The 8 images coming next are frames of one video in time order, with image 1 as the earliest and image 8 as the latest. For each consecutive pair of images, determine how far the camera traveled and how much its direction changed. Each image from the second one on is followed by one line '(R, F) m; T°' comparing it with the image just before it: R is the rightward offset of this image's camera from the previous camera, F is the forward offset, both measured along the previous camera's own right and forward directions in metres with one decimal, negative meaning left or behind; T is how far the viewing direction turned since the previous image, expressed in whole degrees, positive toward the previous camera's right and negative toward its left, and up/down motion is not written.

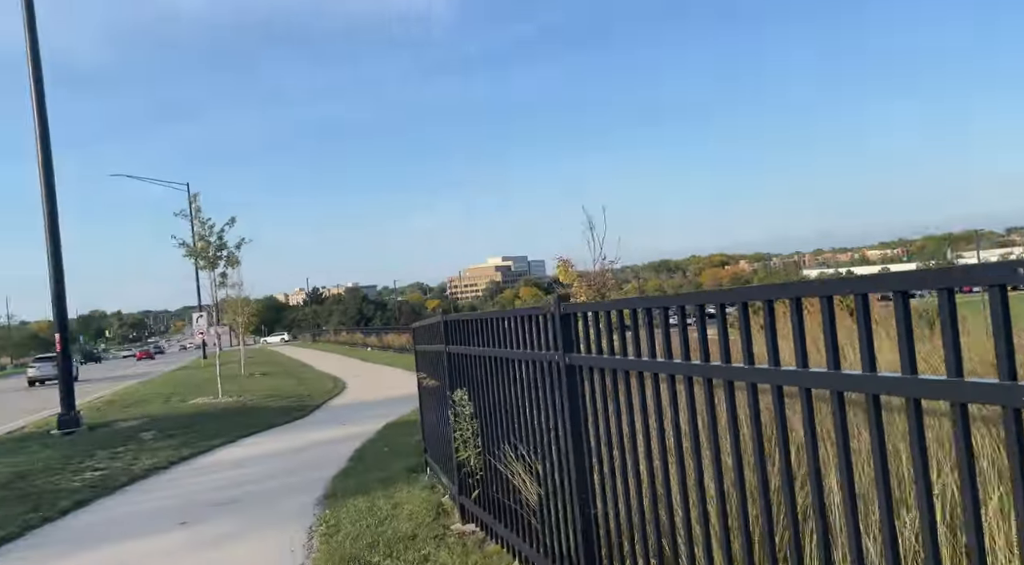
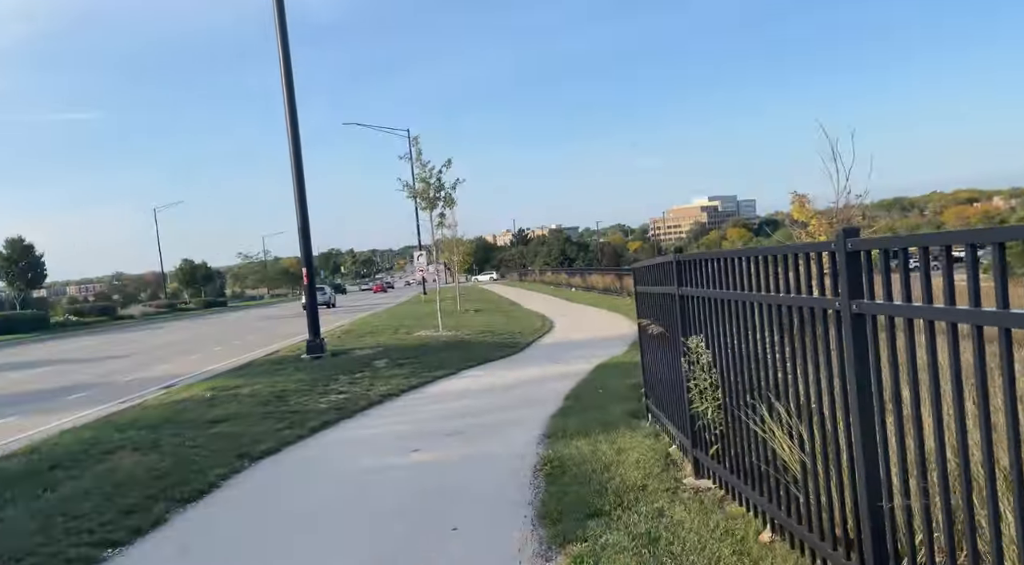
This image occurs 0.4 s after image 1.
(-0.2, +0.3) m; -16°
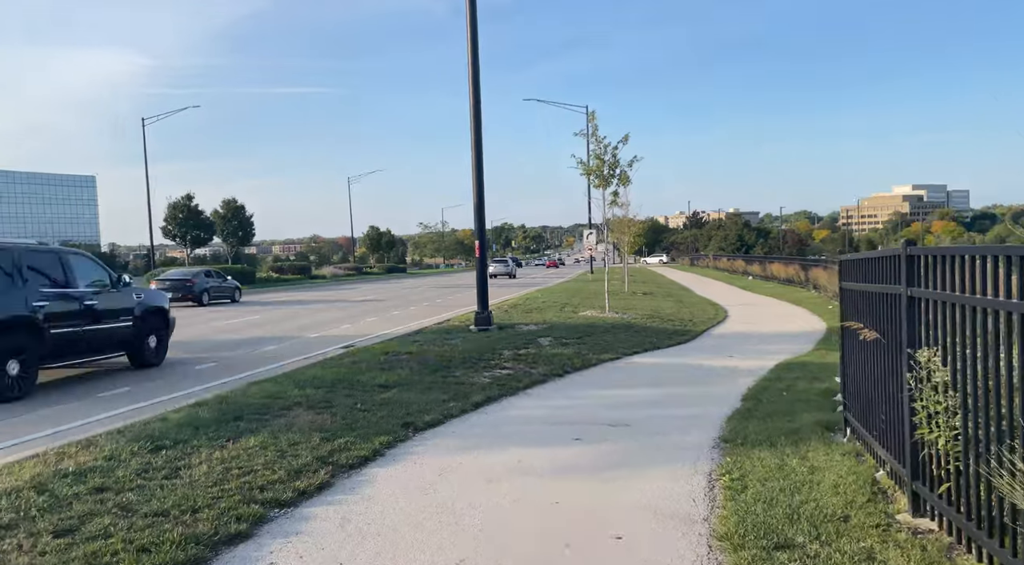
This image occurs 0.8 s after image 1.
(-0.1, +0.4) m; -13°
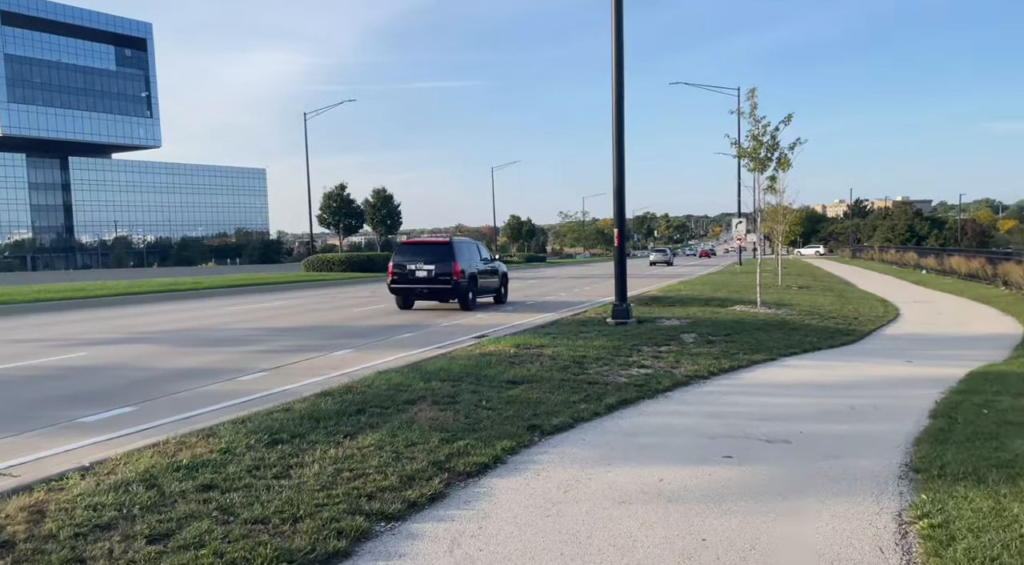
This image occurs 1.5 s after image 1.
(0.0, +0.7) m; -11°
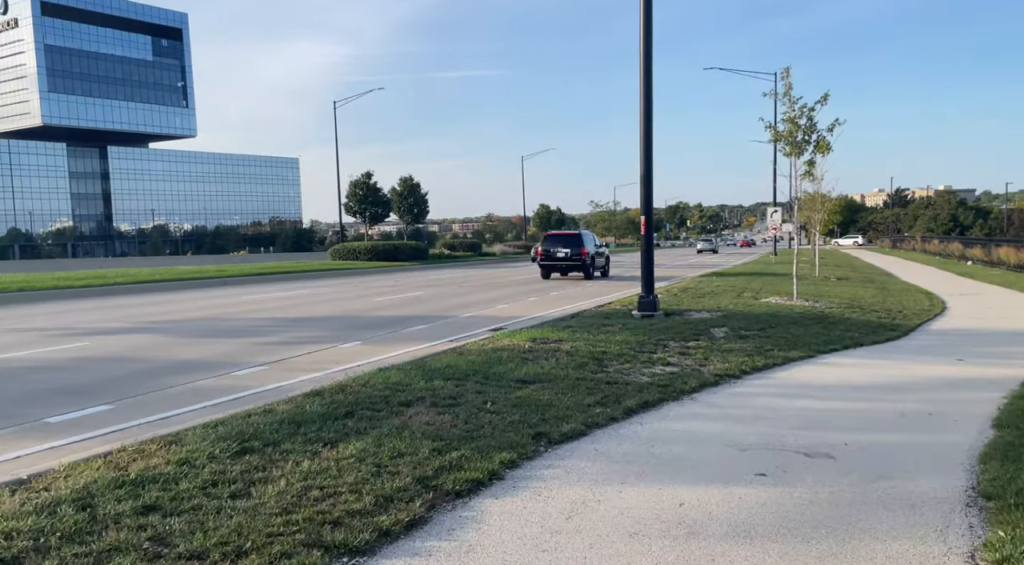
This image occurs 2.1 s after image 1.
(+0.2, +0.7) m; -2°
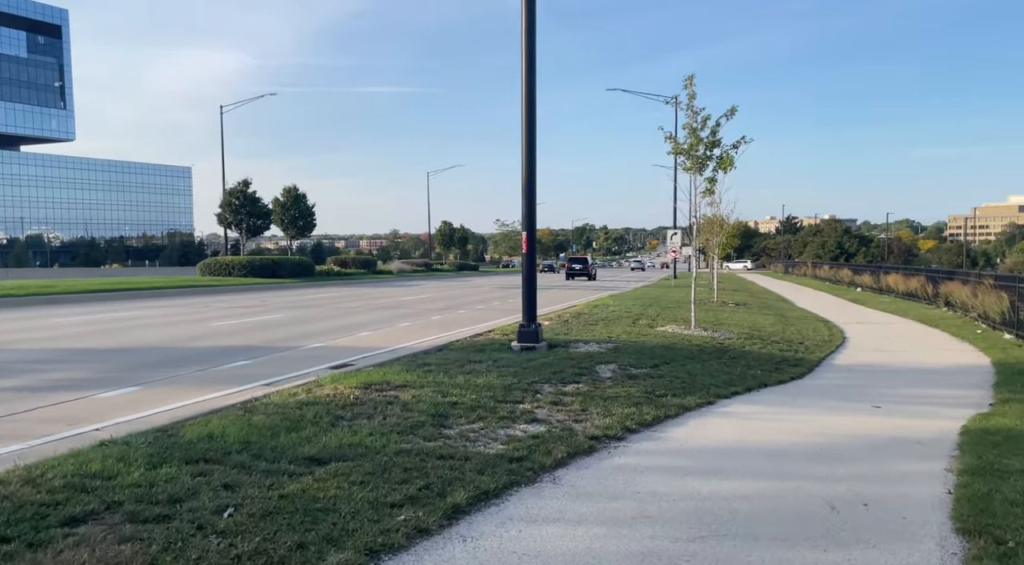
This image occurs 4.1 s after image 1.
(+0.8, +2.0) m; +7°
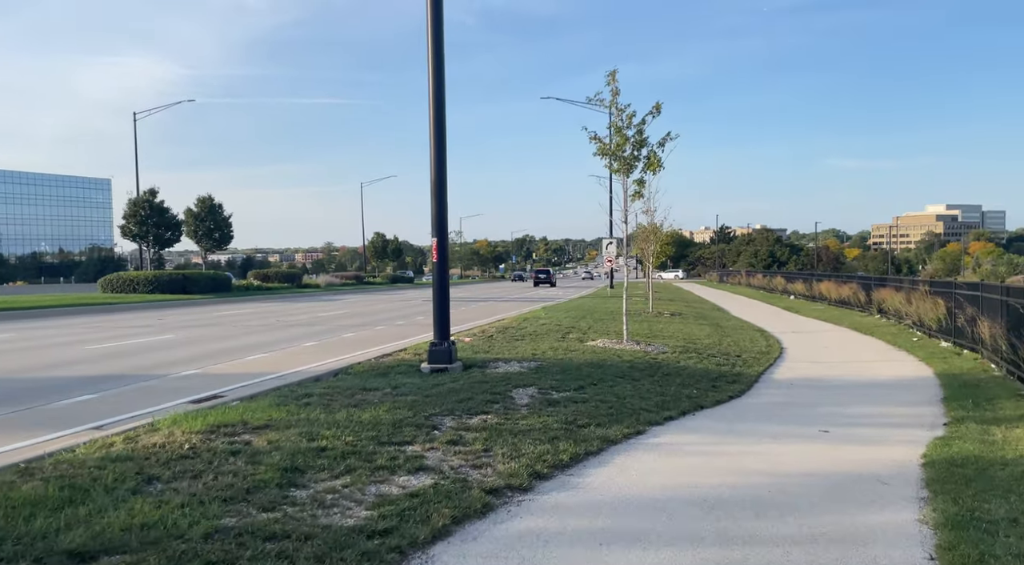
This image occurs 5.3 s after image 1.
(+0.5, +1.3) m; +5°
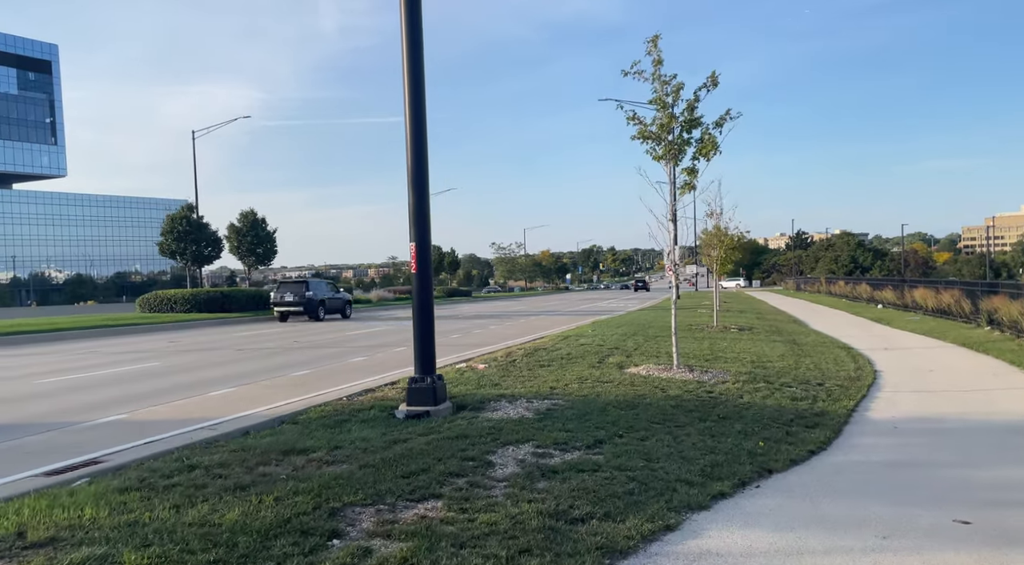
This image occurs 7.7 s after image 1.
(+0.8, +2.5) m; -6°
